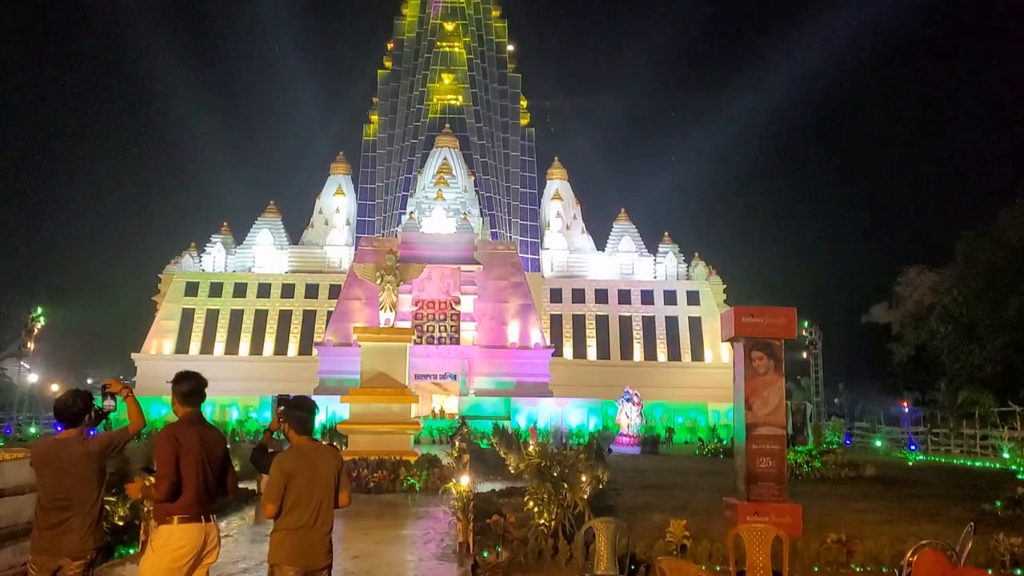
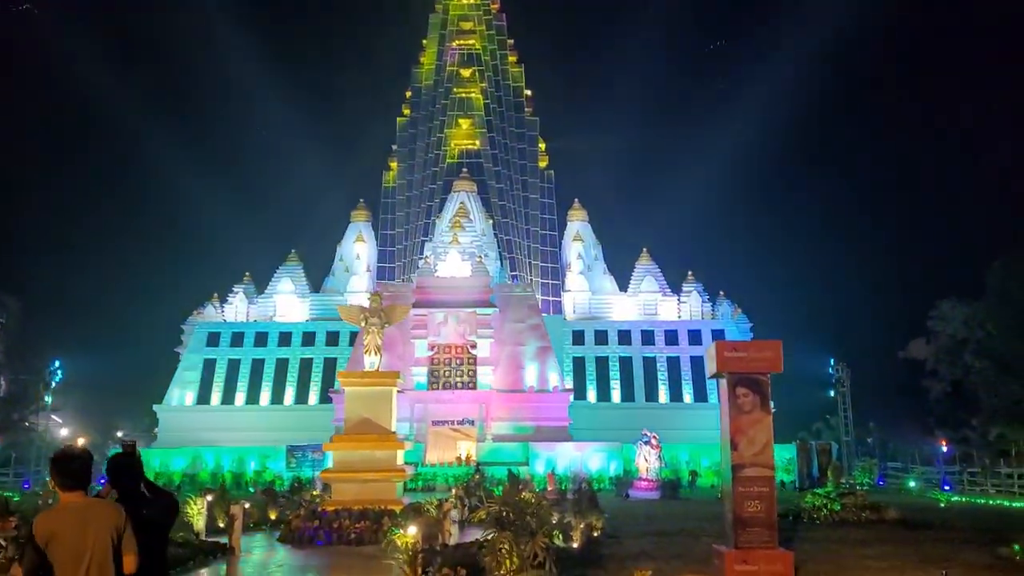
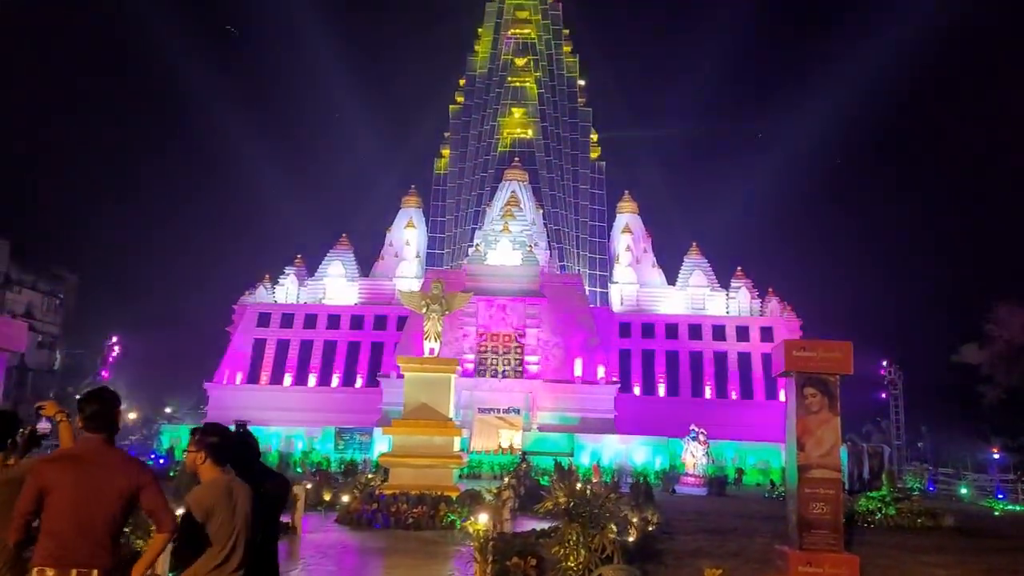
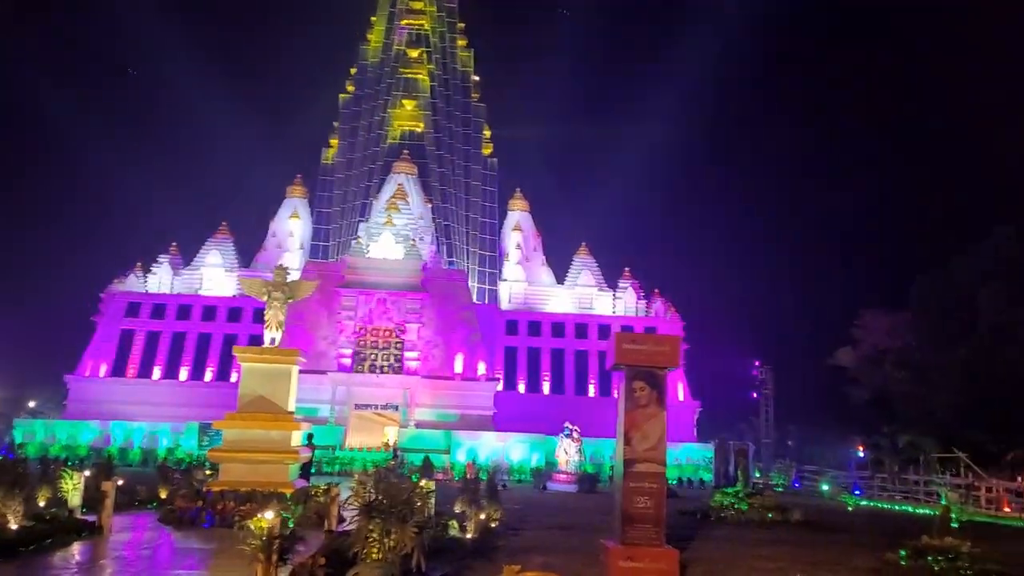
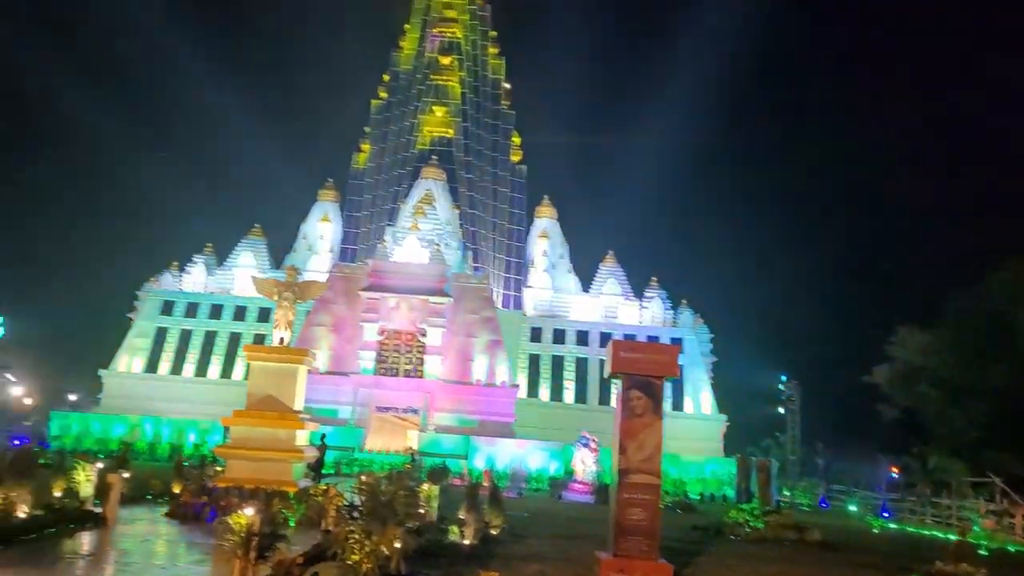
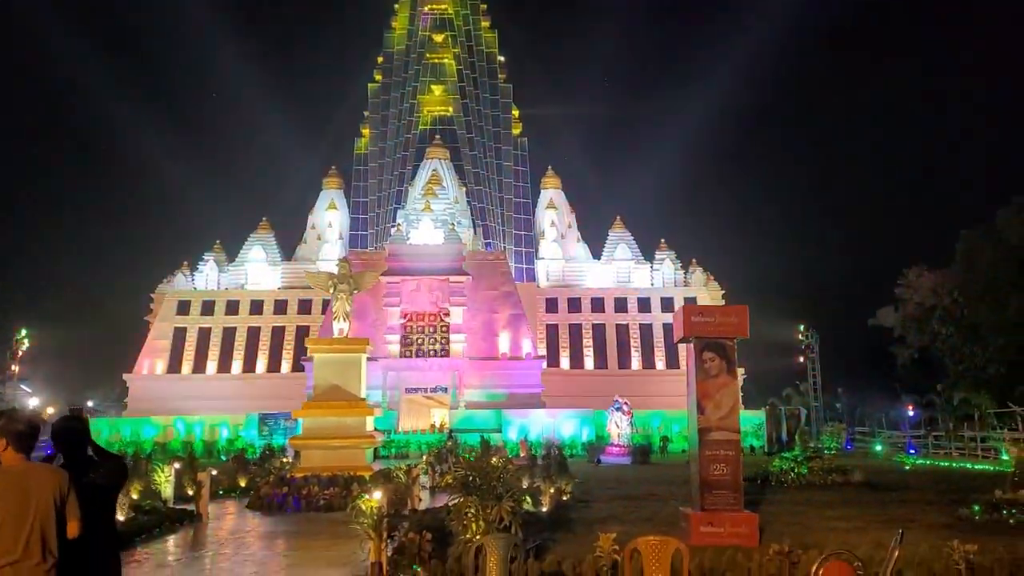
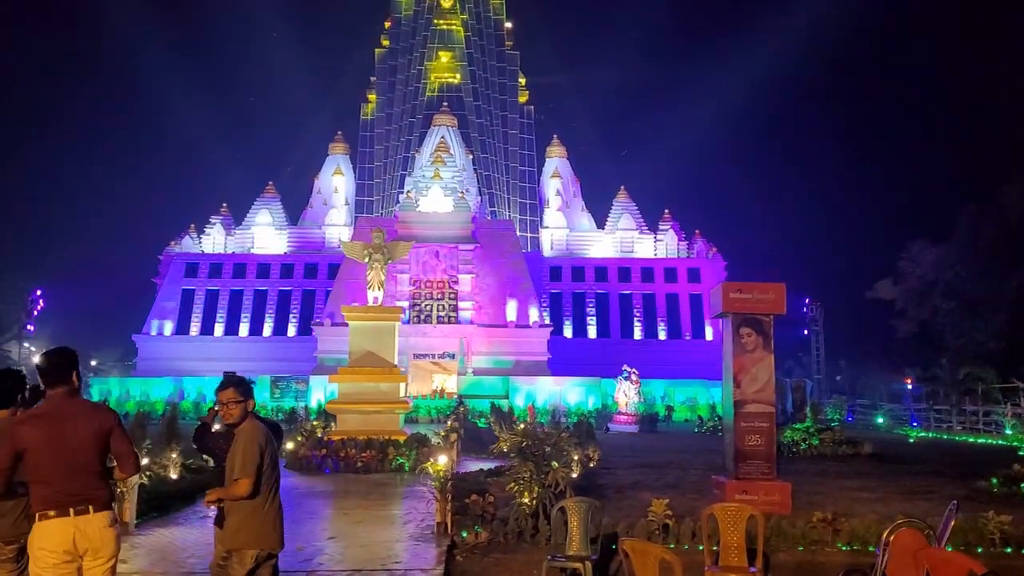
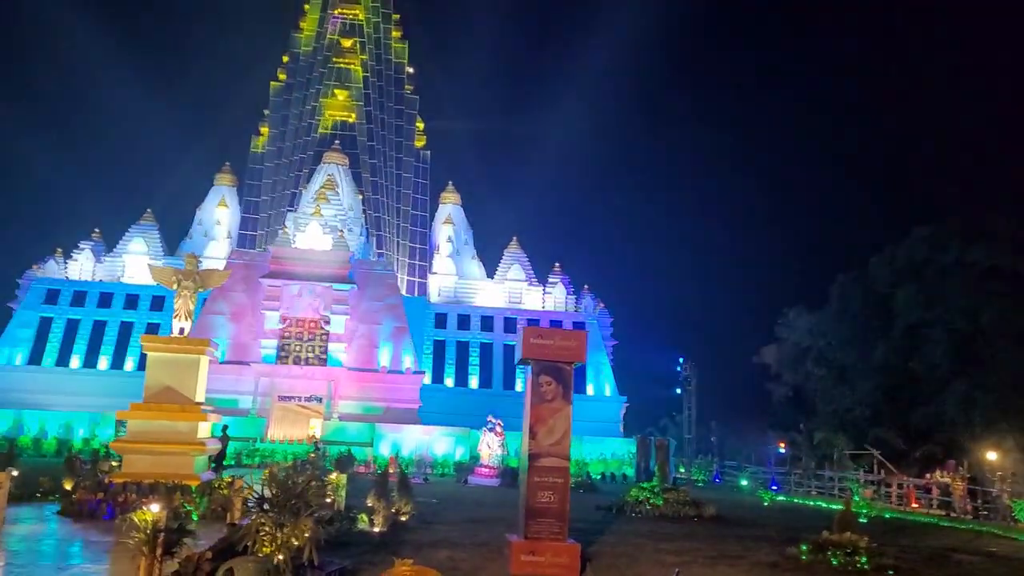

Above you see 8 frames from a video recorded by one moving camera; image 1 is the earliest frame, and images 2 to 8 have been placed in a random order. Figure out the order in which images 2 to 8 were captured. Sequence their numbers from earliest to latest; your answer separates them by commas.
7, 3, 2, 6, 4, 8, 5
